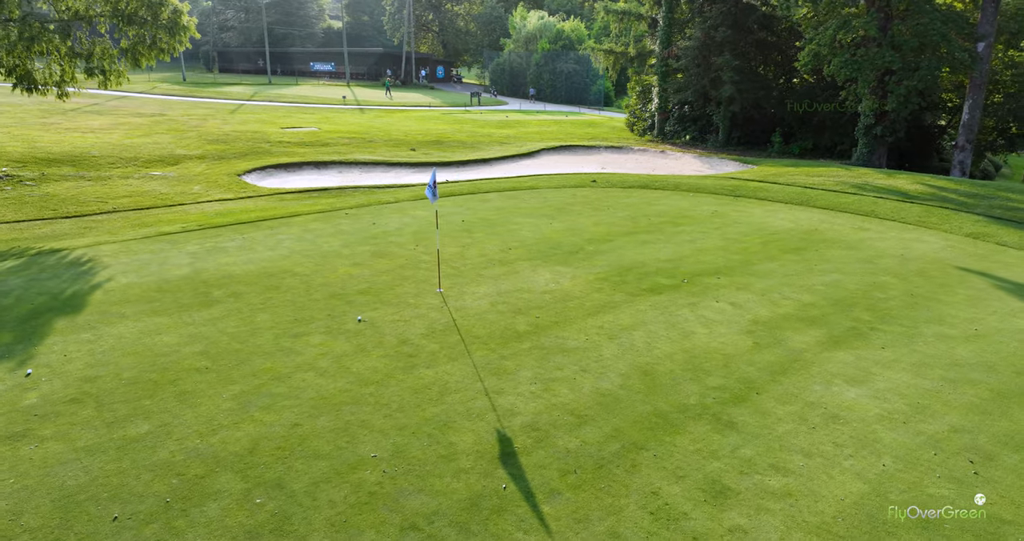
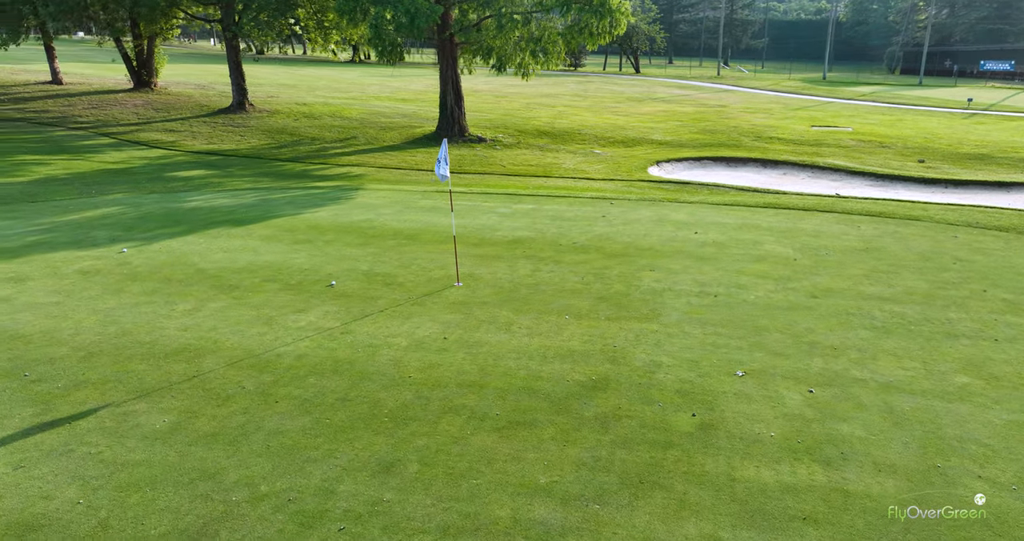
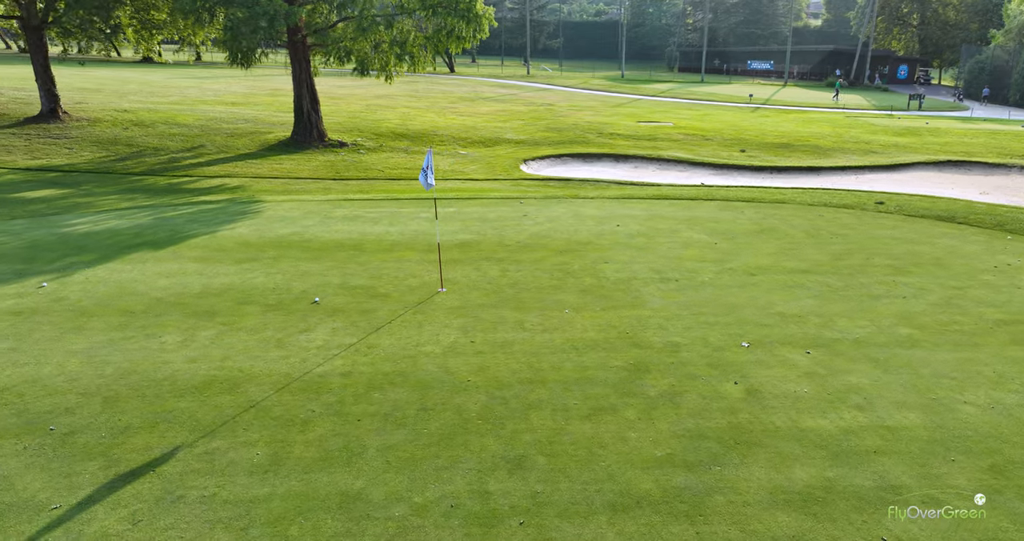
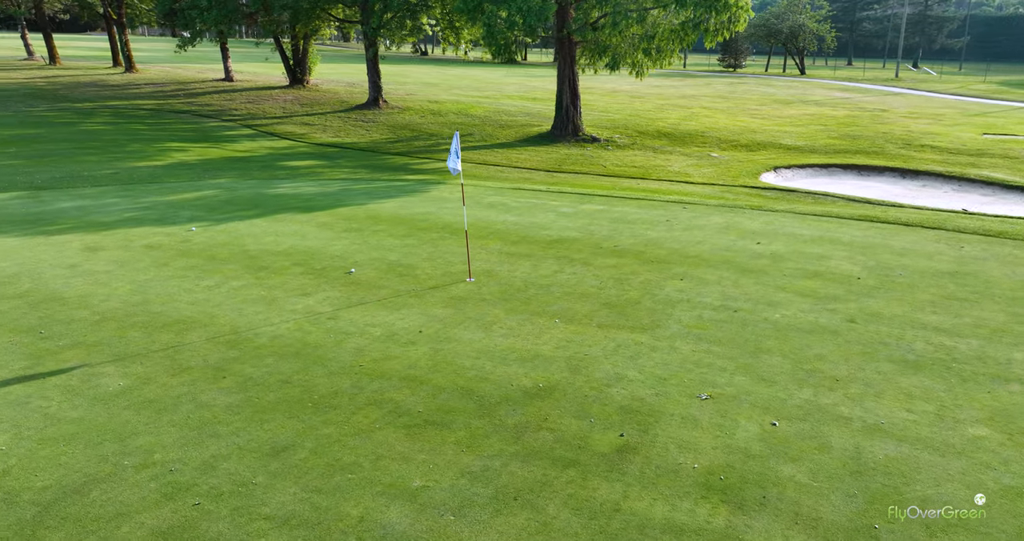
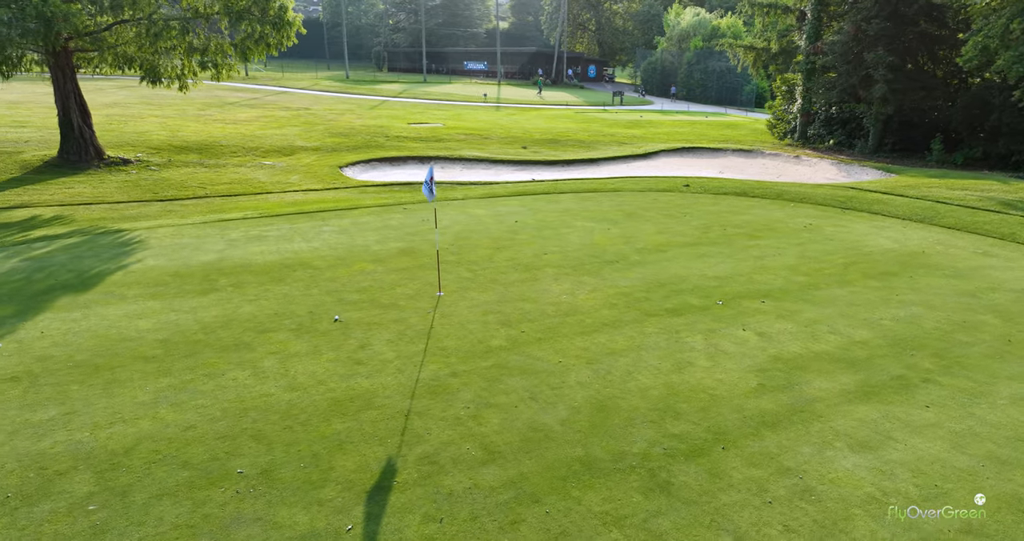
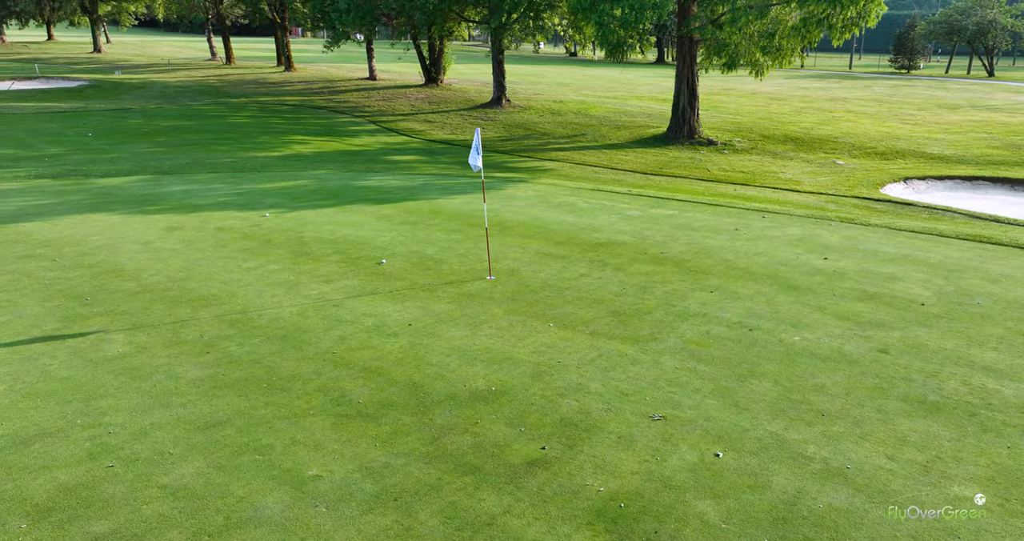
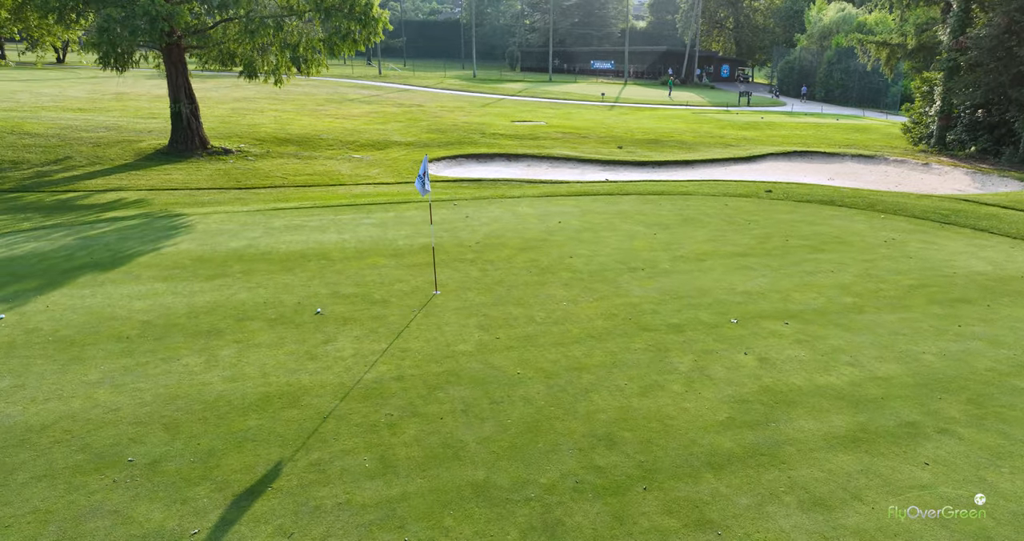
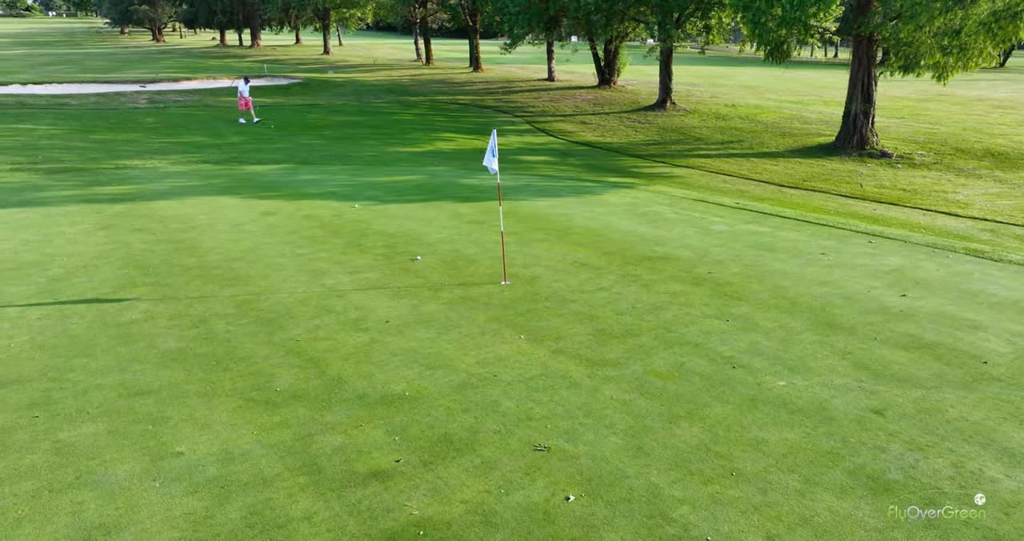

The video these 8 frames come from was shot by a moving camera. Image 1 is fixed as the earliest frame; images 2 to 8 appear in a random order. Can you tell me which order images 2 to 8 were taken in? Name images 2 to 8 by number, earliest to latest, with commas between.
5, 7, 3, 2, 4, 6, 8
